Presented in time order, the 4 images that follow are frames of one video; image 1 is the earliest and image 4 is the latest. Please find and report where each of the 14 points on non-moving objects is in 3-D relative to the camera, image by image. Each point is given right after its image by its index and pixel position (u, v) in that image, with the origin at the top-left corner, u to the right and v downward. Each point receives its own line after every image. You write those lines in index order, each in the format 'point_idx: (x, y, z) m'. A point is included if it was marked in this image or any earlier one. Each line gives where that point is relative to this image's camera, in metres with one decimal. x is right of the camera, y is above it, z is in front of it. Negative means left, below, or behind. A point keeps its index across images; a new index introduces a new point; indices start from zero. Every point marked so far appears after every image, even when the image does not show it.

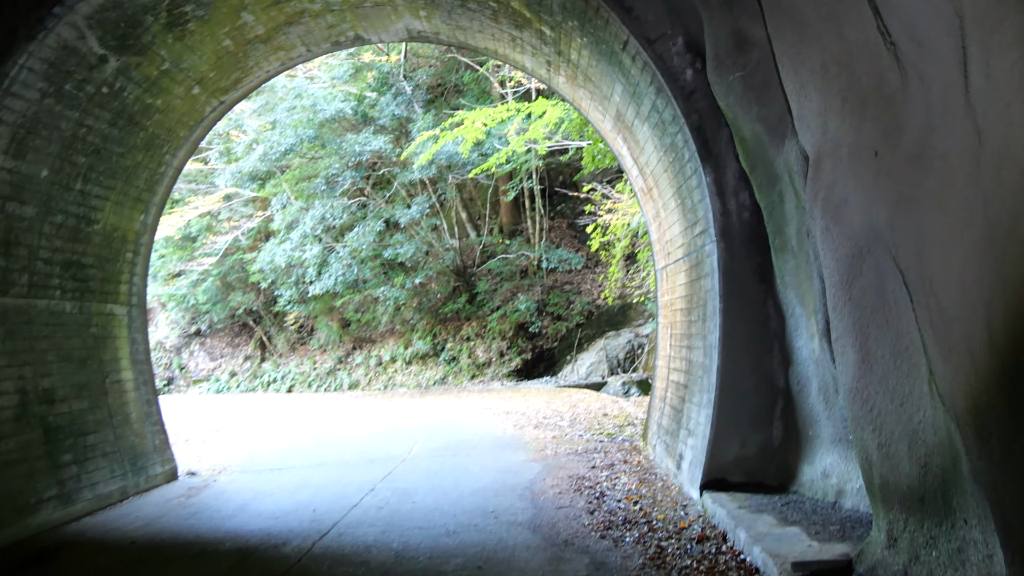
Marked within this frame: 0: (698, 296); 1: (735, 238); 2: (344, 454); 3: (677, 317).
0: (+1.8, -0.1, +5.2) m
1: (+1.9, +0.4, +4.5) m
2: (-2.5, -2.5, +8.0) m
3: (+1.9, -0.3, +6.1) m
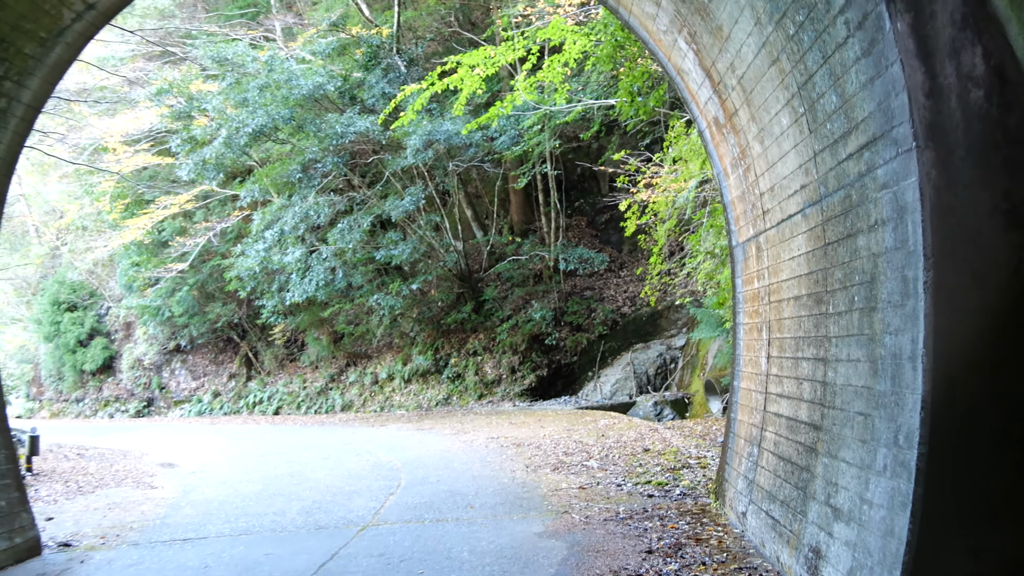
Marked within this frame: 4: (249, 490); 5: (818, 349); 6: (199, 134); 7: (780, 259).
0: (+1.8, +0.1, +2.9) m
1: (+1.9, +0.6, +2.3) m
2: (-2.4, -2.4, +5.7) m
3: (+1.9, -0.2, +3.8) m
4: (-3.5, -2.7, +7.2) m
5: (+1.9, -0.4, +3.3) m
6: (-8.2, +4.0, +13.9) m
7: (+1.9, +0.2, +3.8) m
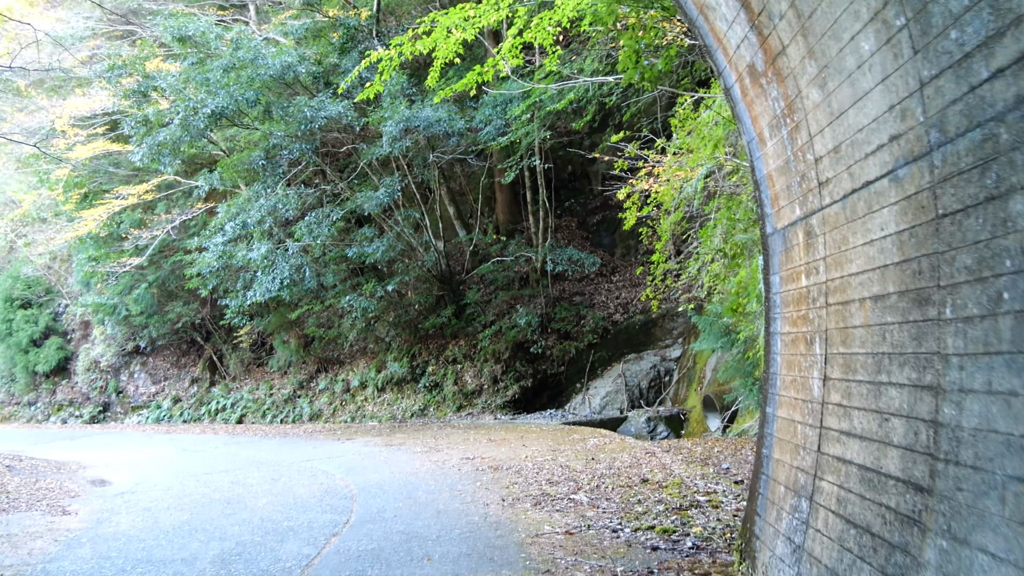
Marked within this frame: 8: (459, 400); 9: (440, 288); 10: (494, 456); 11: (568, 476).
0: (+1.7, +0.1, +1.9) m
1: (+1.8, +0.7, +1.2) m
2: (-2.7, -2.3, +4.6) m
3: (+1.8, -0.2, +2.7) m
4: (-3.8, -2.7, +6.0) m
5: (+1.7, -0.4, +2.2) m
6: (-8.5, +4.1, +12.7) m
7: (+1.8, +0.2, +2.8) m
8: (-1.4, -2.9, +13.8) m
9: (-2.0, 0.0, +15.1) m
10: (-0.3, -2.7, +8.5) m
11: (+0.7, -2.4, +6.8) m
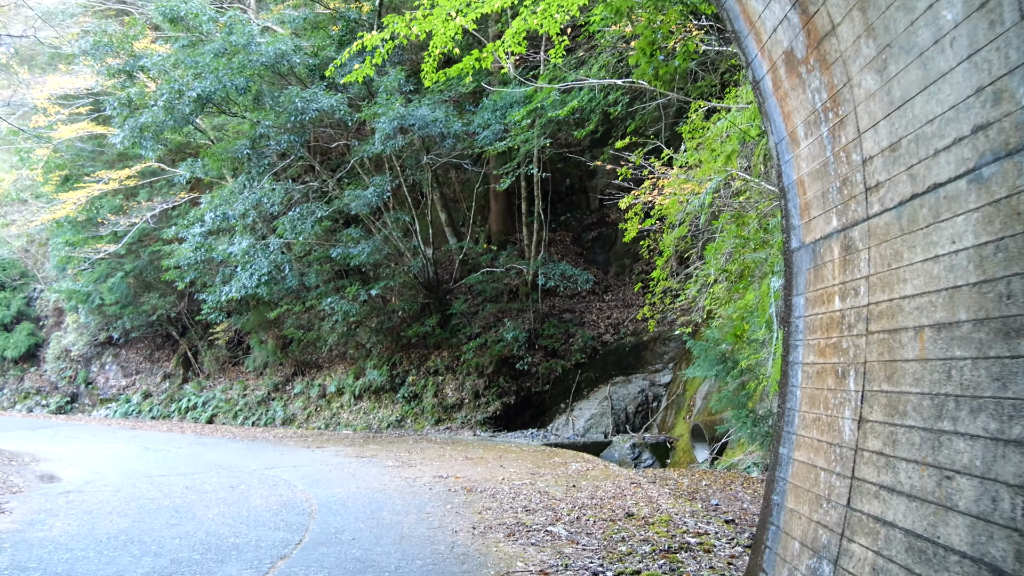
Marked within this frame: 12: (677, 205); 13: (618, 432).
0: (+1.6, +0.1, +1.4) m
1: (+1.8, +0.6, +0.8) m
2: (-2.9, -2.2, +3.9) m
3: (+1.7, -0.3, +2.2) m
4: (-4.1, -2.5, +5.4) m
5: (+1.6, -0.4, +1.7) m
6: (-8.5, +4.4, +12.1) m
7: (+1.7, +0.1, +2.3) m
8: (-1.8, -3.1, +13.2) m
9: (-2.3, -0.2, +14.6) m
10: (-0.6, -2.8, +7.9) m
11: (+0.4, -2.6, +6.3) m
12: (+2.0, +1.0, +6.5) m
13: (+2.3, -3.1, +11.4) m
